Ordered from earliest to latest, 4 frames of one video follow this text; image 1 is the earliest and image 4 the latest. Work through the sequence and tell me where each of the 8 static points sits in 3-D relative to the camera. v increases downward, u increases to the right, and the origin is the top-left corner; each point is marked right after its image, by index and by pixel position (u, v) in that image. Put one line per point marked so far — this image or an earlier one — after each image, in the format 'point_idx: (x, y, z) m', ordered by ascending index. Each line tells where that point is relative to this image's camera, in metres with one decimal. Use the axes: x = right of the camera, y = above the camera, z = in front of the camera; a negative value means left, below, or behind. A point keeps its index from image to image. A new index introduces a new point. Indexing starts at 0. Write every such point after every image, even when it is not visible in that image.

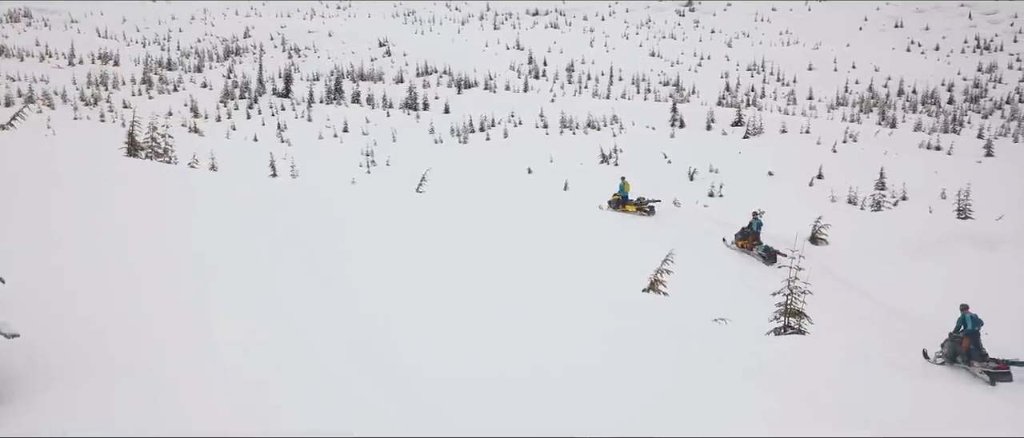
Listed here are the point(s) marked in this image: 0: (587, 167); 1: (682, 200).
0: (+2.7, +1.7, +18.5) m
1: (+5.2, +0.6, +16.3) m
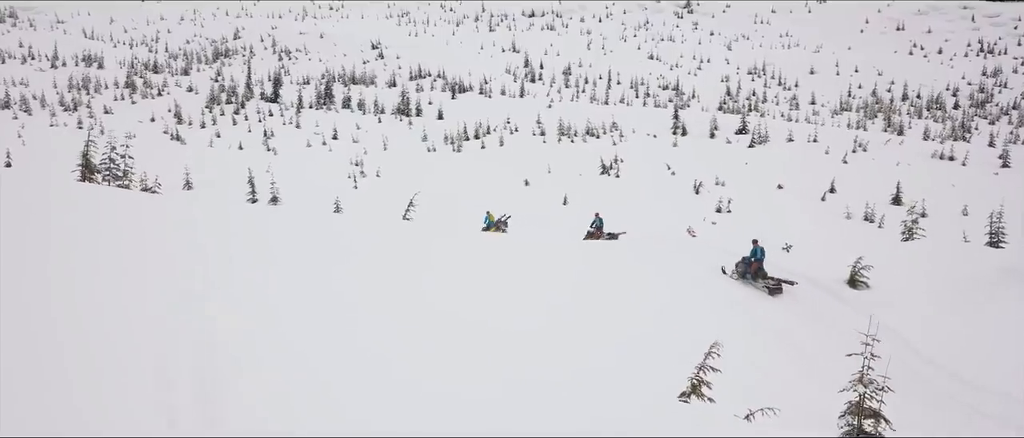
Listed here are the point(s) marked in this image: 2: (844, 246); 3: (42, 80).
0: (+2.6, +1.4, +17.9) m
1: (+5.2, +0.2, +15.7) m
2: (+8.4, -0.6, +13.6) m
3: (-17.6, +5.2, +19.9) m
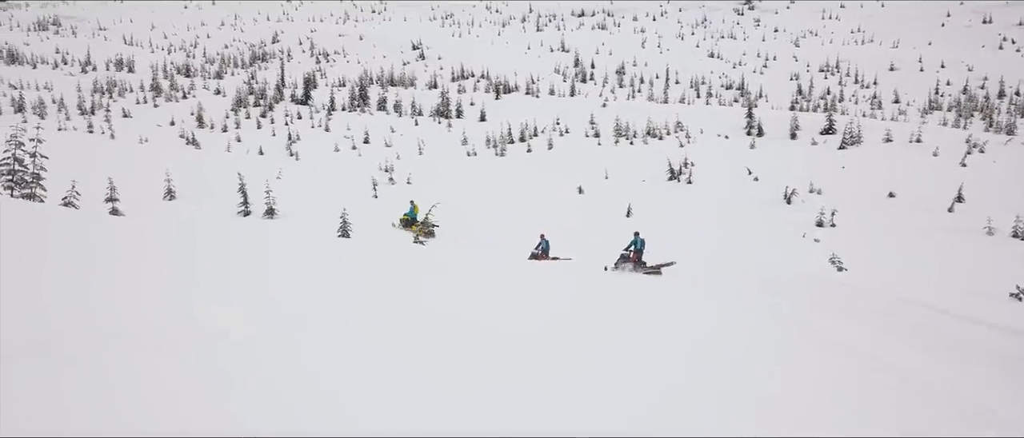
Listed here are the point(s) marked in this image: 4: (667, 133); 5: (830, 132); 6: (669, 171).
0: (+4.0, +1.0, +15.8) m
1: (+6.4, -0.1, +13.3) m
2: (+9.4, -1.0, +11.0) m
3: (-15.9, +4.9, +19.5) m
4: (+5.6, +3.1, +19.6) m
5: (+11.3, +3.1, +19.4) m
6: (+4.6, +1.5, +16.2) m
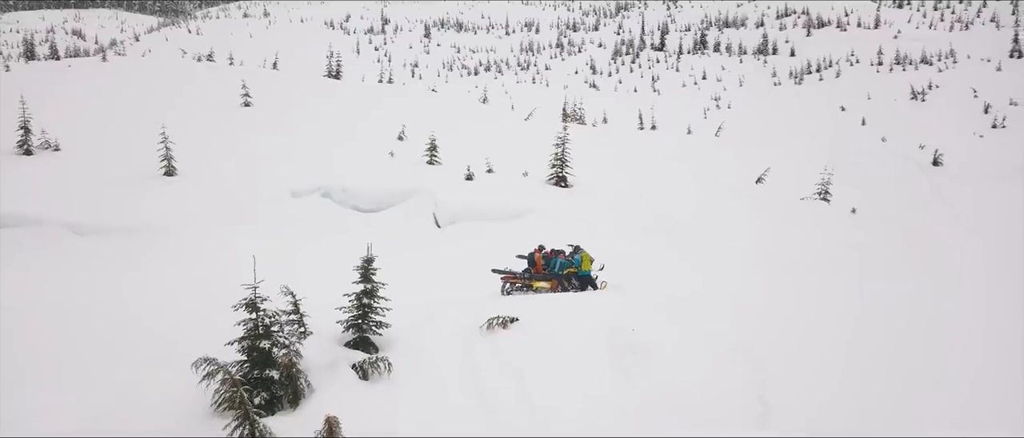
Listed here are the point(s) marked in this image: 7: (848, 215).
0: (+4.9, +1.5, +14.7) m
1: (+7.1, 0.0, +12.2) m
2: (+10.0, -1.1, +9.8) m
3: (-14.6, +6.6, +19.0) m
4: (+6.7, +3.7, +18.3) m
5: (+12.4, +3.4, +17.8) m
6: (+5.5, +1.9, +15.0) m
7: (+8.2, +1.1, +14.1) m
